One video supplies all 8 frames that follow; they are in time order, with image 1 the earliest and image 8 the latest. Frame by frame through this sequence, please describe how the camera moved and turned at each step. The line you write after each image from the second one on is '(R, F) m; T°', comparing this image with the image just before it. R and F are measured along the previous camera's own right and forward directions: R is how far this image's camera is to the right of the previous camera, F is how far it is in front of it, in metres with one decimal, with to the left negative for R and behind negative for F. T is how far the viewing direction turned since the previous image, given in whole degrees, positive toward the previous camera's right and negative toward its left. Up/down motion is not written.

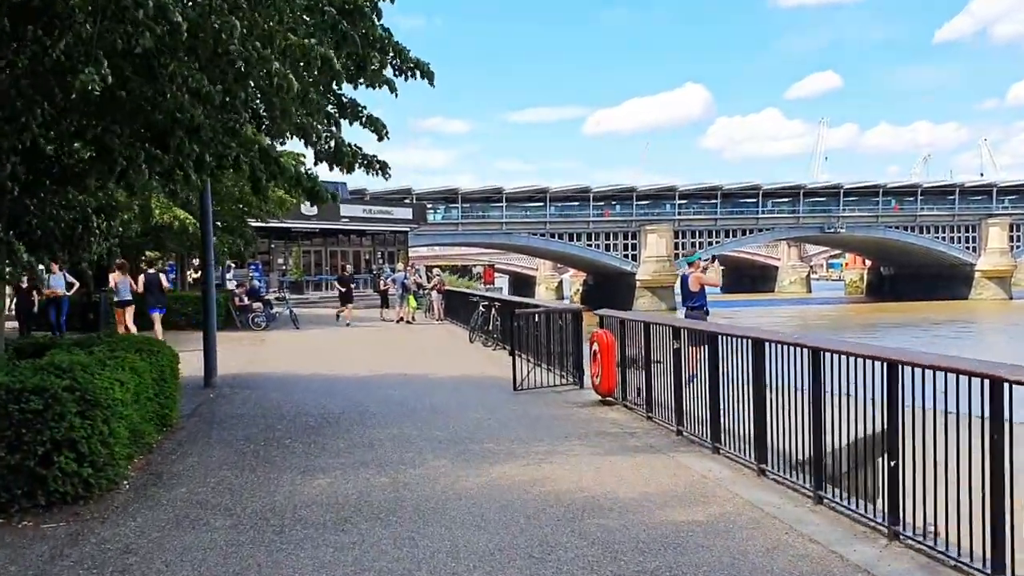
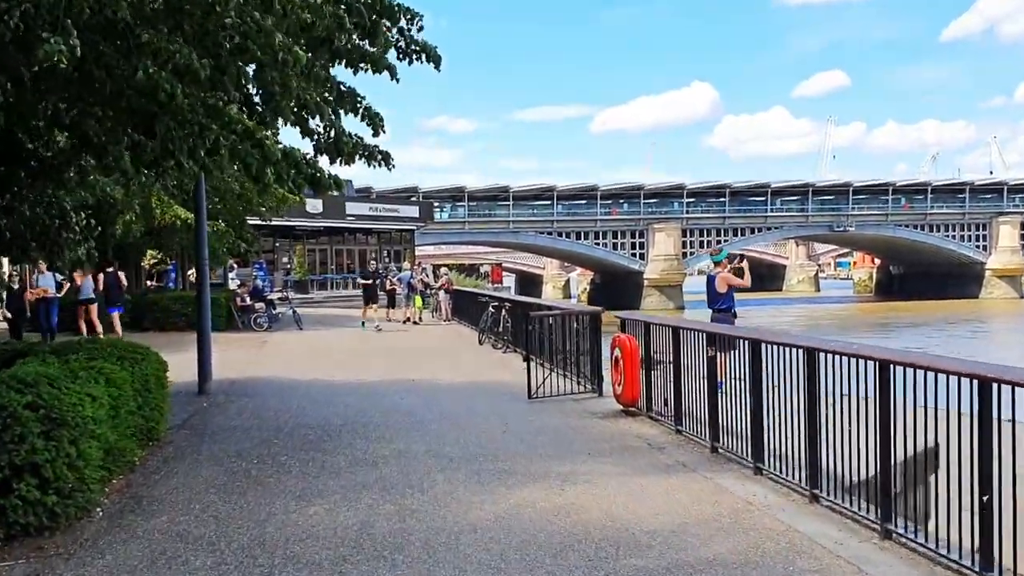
(-0.1, +0.8) m; 0°
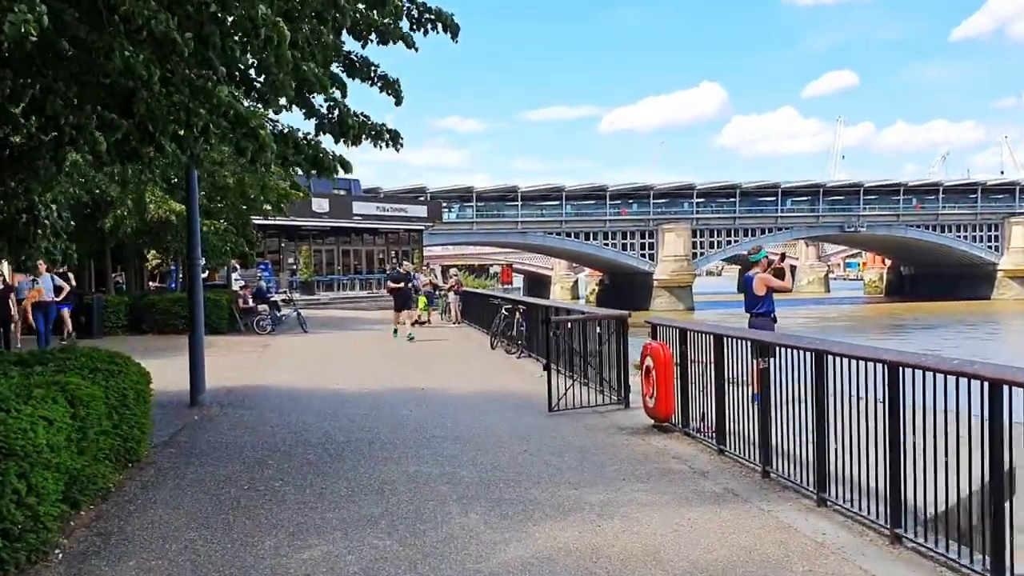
(-0.1, +0.9) m; 0°
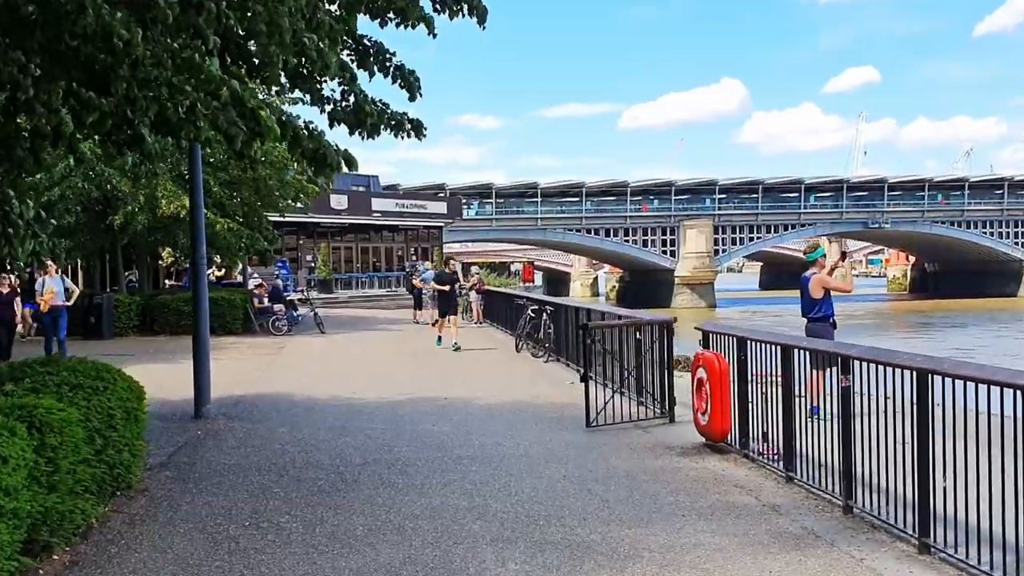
(-0.1, +0.9) m; -1°
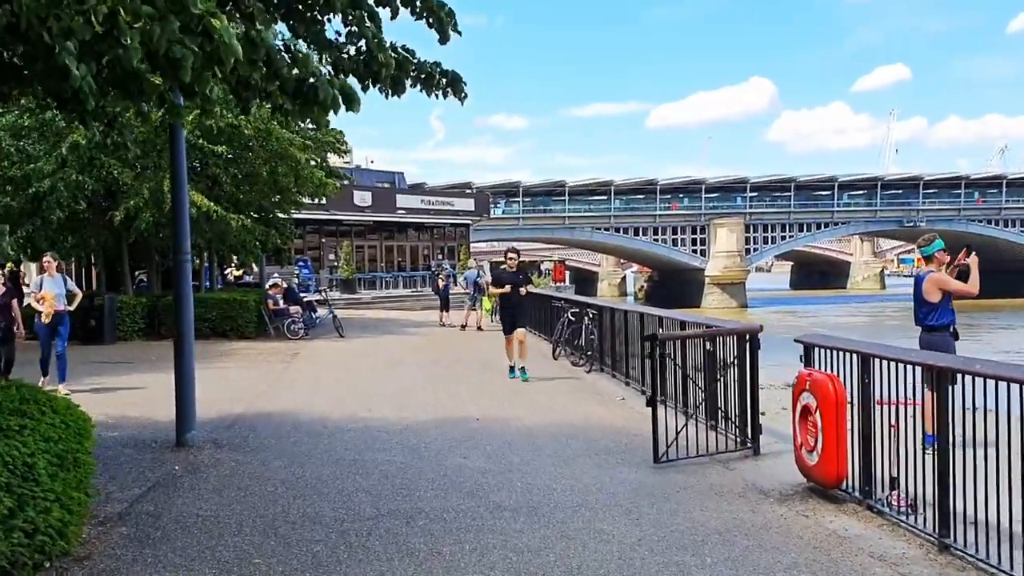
(-0.2, +1.7) m; -1°
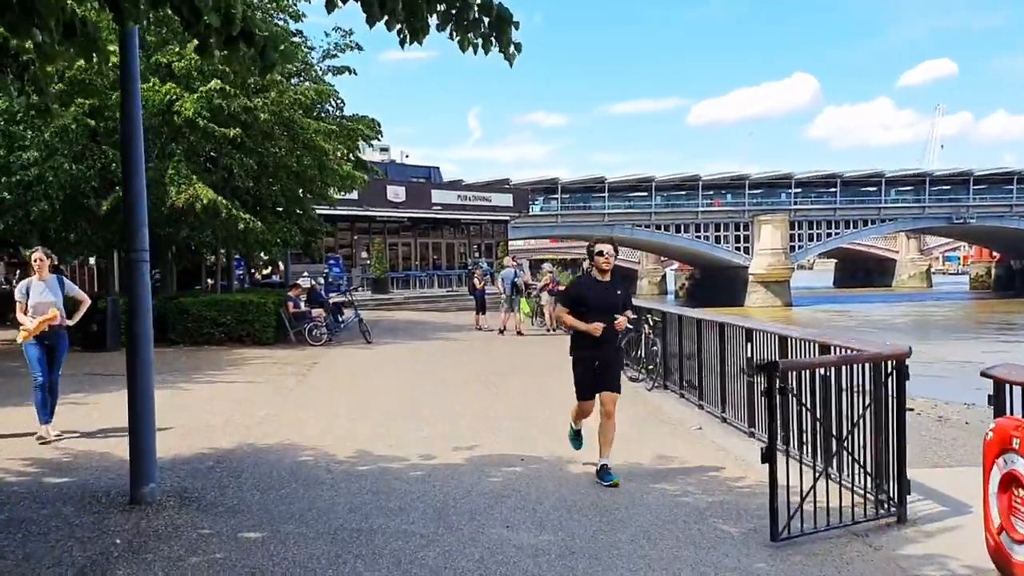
(-0.1, +2.0) m; -2°
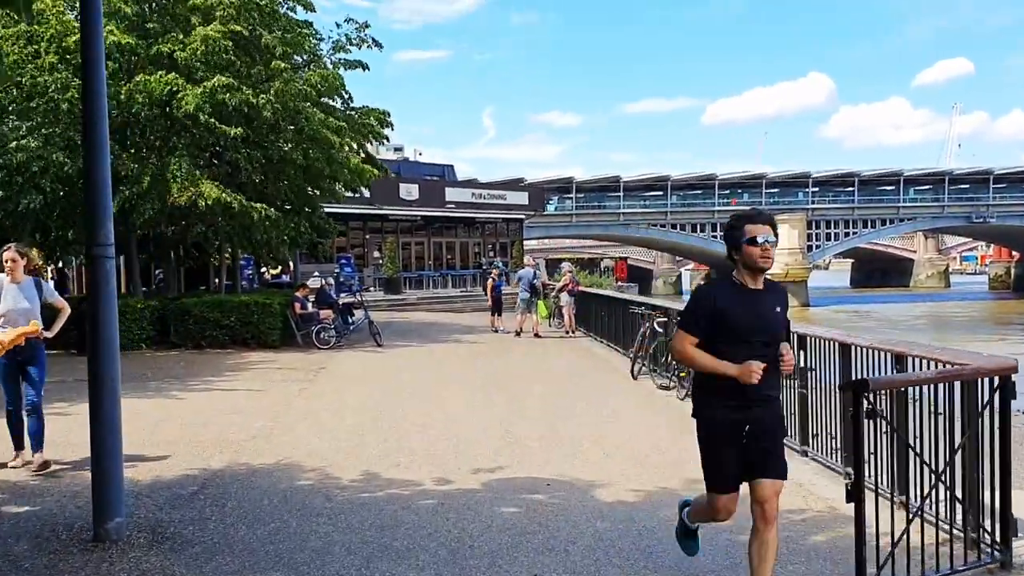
(-0.1, +0.9) m; -1°
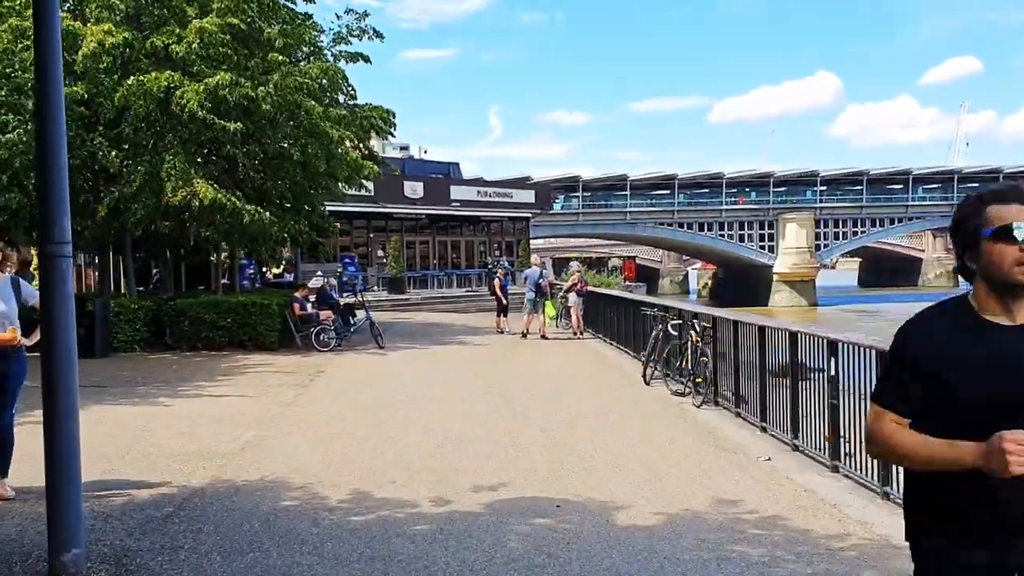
(0.0, +0.6) m; 0°
